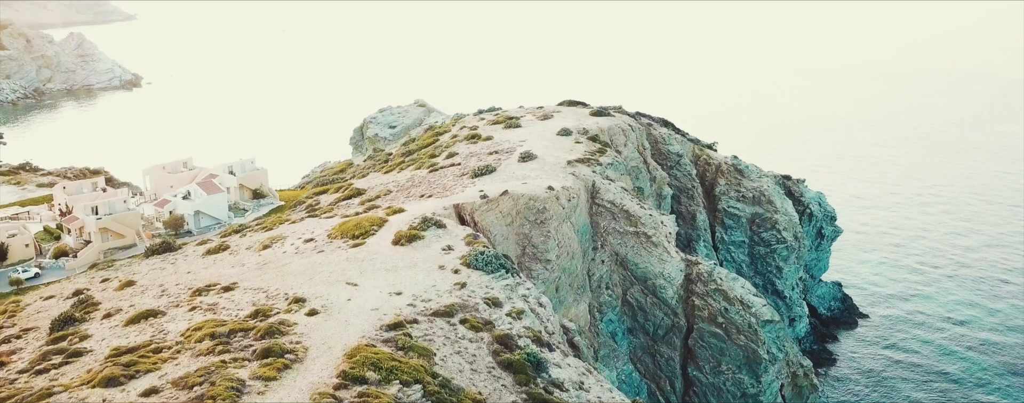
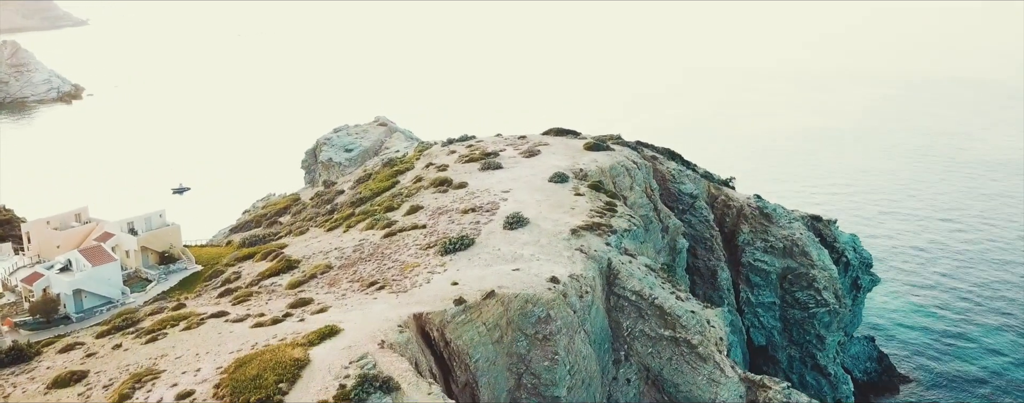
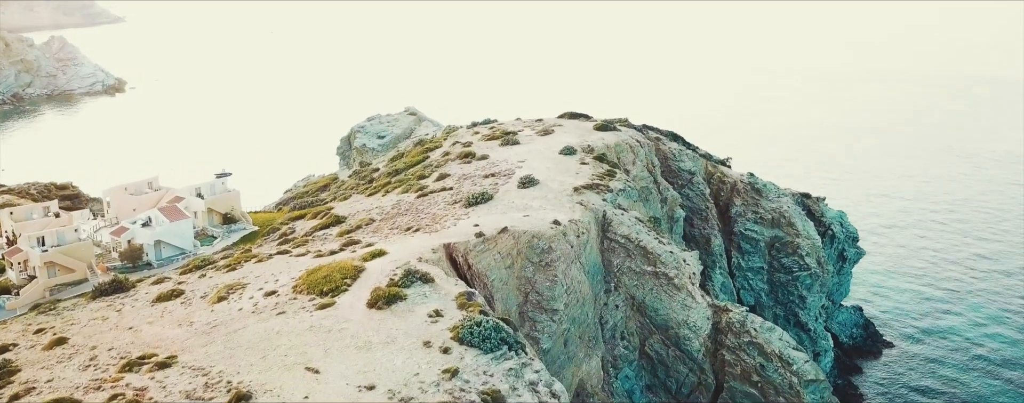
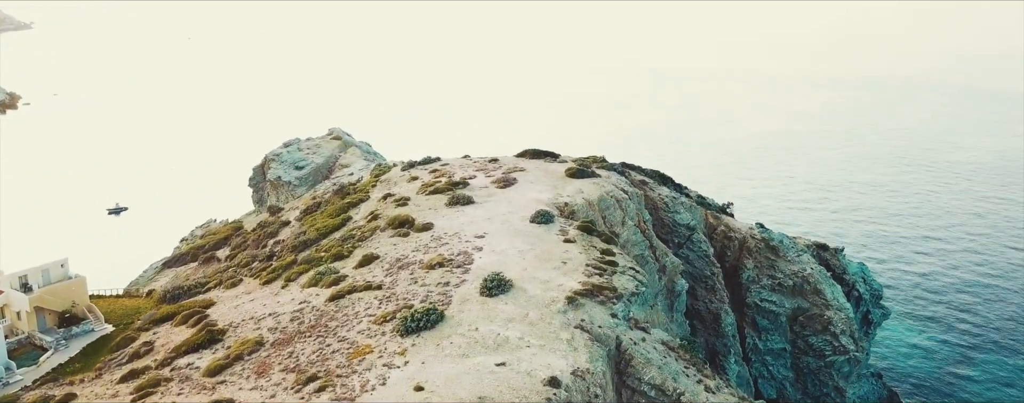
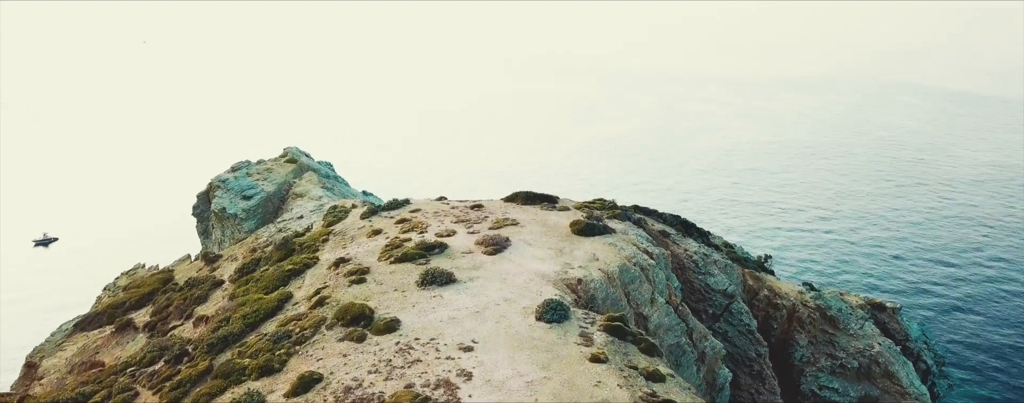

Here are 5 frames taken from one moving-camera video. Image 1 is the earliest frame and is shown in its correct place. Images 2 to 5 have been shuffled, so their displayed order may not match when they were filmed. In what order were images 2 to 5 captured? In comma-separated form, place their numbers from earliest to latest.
3, 2, 4, 5
